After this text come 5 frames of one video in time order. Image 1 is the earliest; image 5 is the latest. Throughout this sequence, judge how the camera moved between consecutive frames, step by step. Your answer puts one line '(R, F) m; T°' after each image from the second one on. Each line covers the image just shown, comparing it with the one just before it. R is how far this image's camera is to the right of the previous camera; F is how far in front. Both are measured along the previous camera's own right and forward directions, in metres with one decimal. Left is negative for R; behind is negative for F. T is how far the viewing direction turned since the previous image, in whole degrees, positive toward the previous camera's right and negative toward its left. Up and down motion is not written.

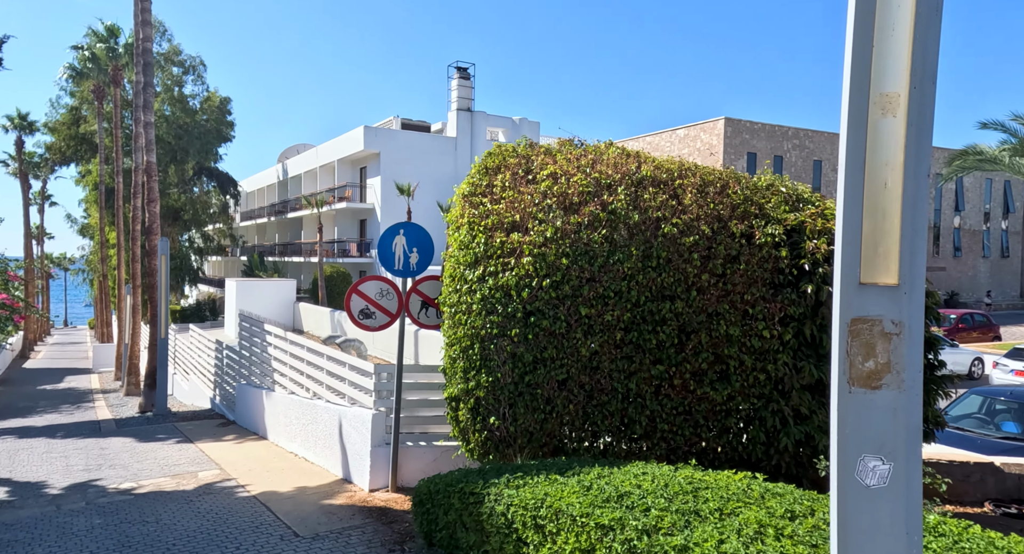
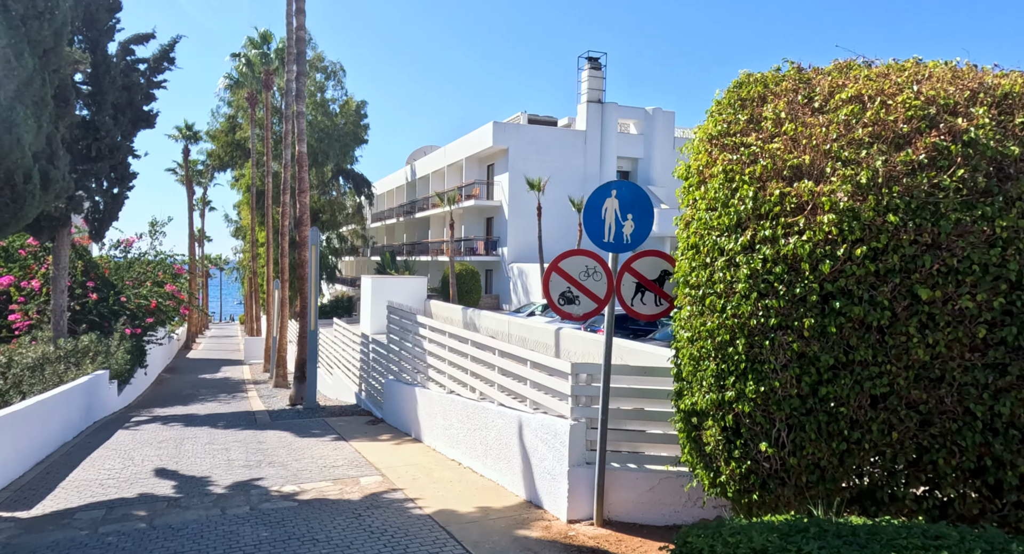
(-0.6, +1.1) m; -9°
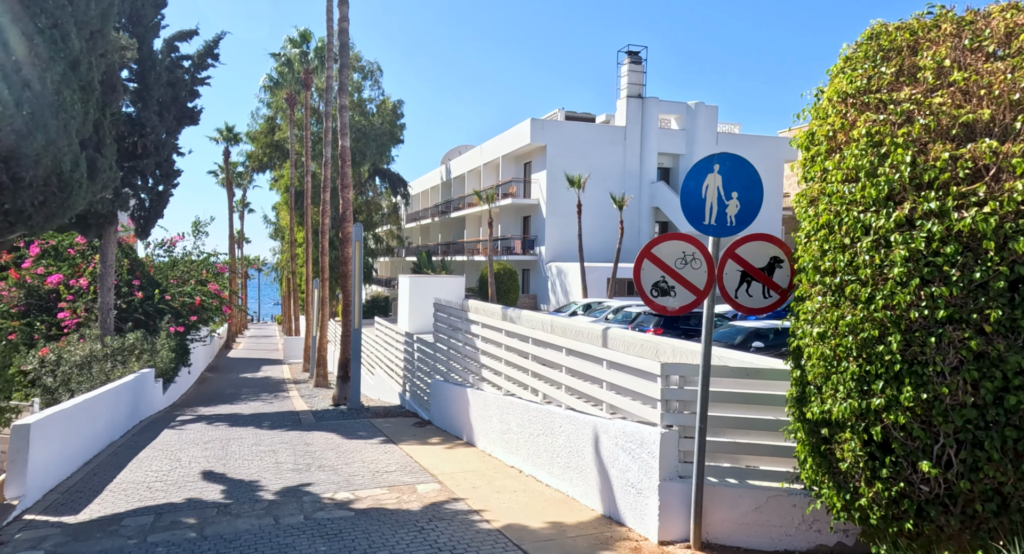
(-0.3, +0.5) m; -2°
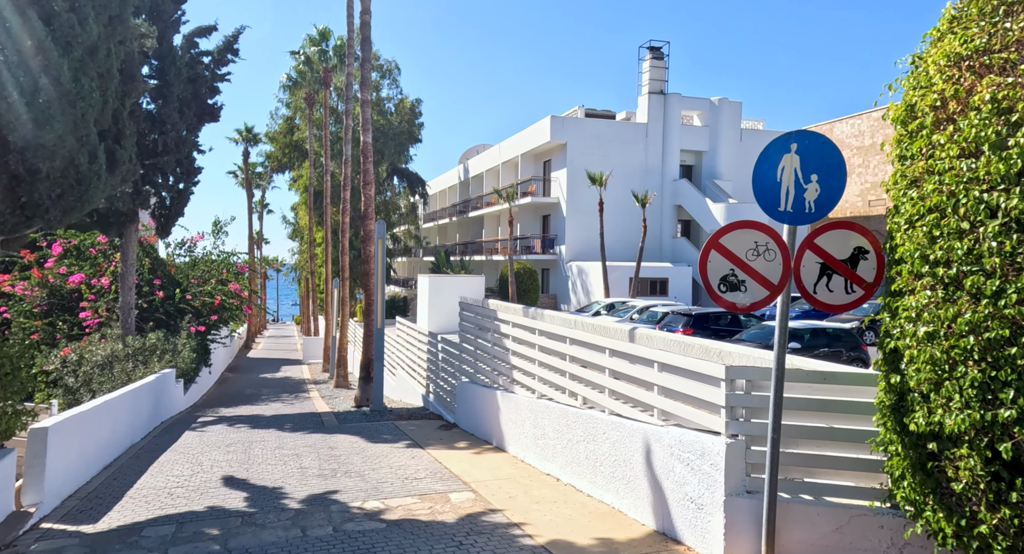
(-0.2, +0.4) m; -1°
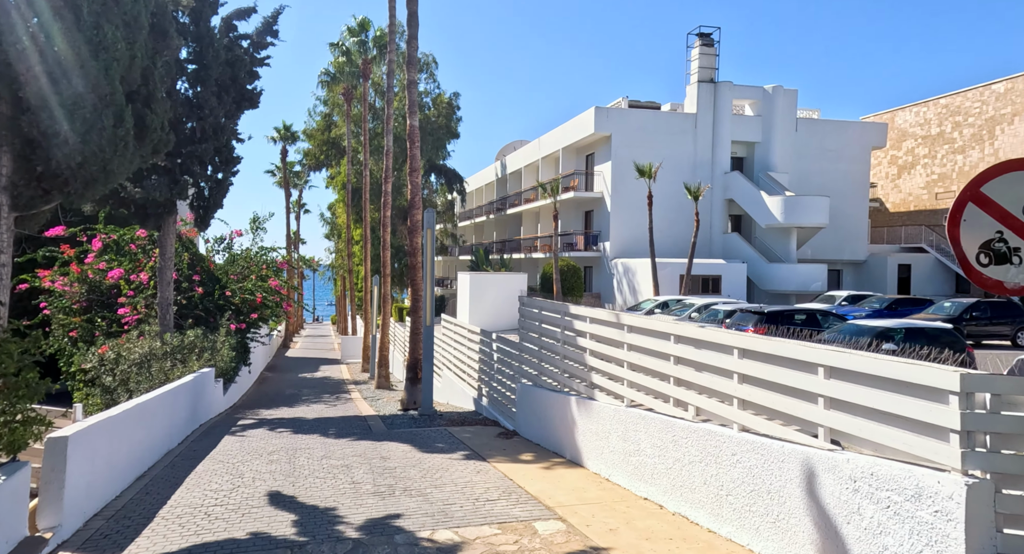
(-0.5, +1.2) m; -2°
